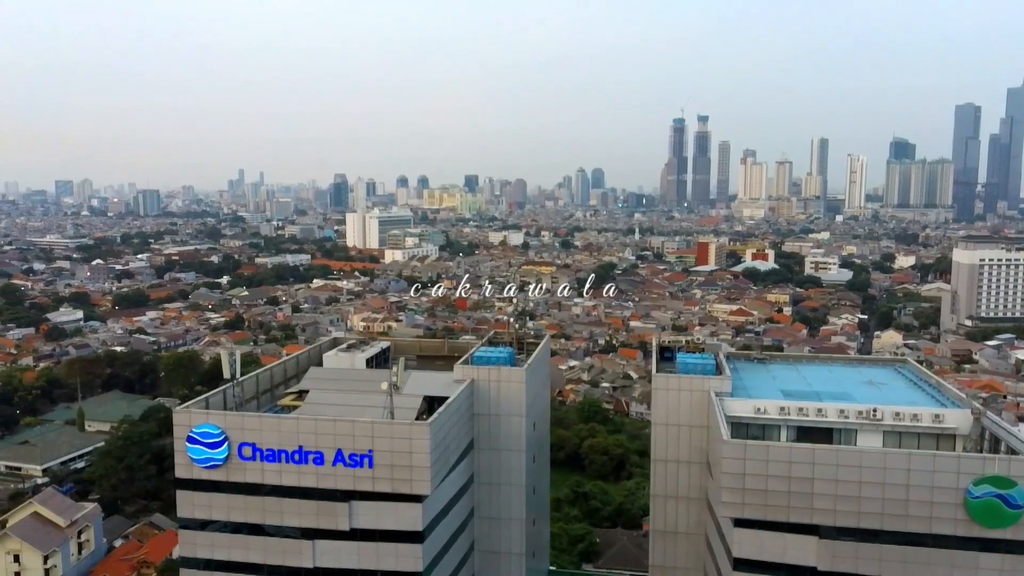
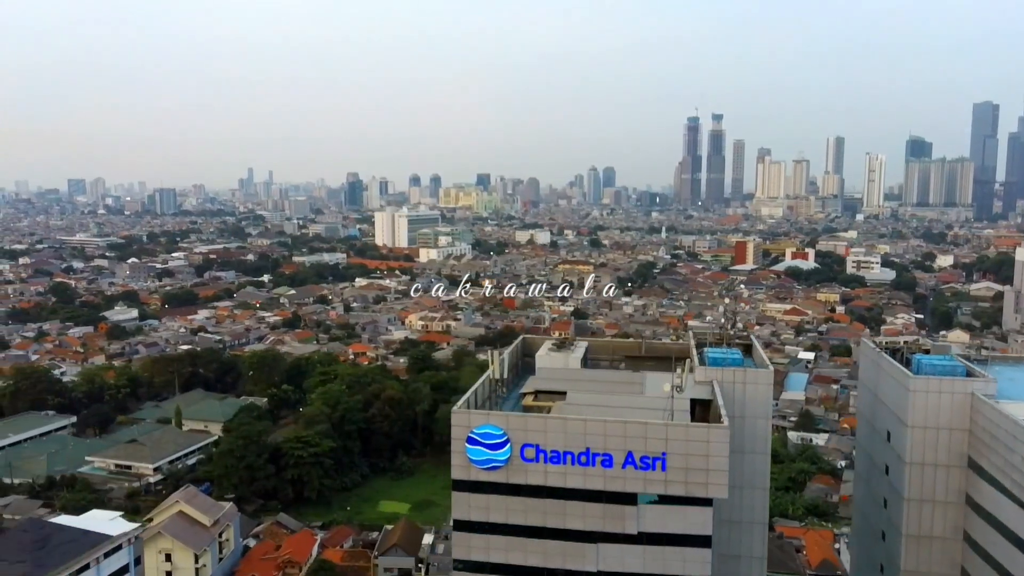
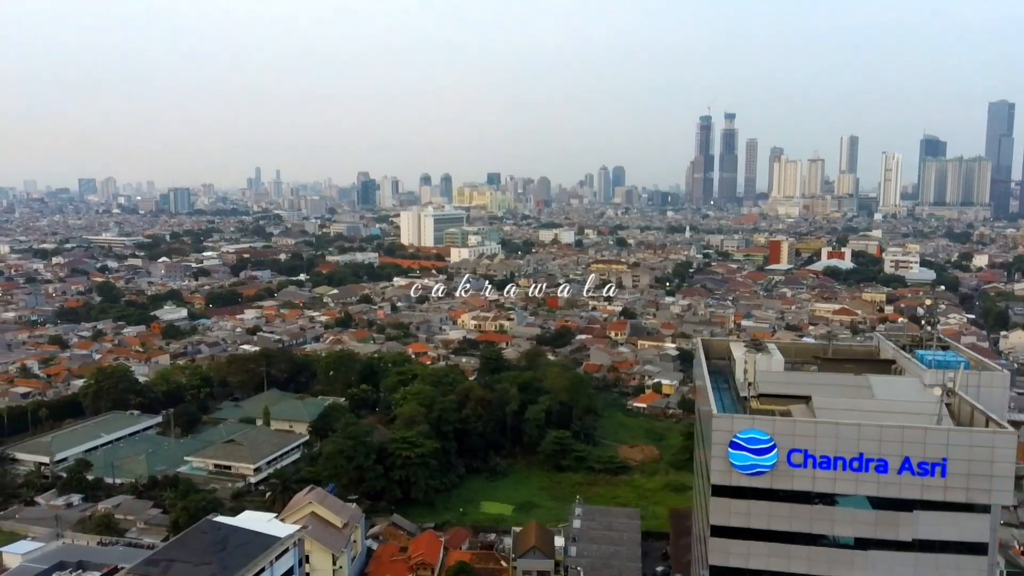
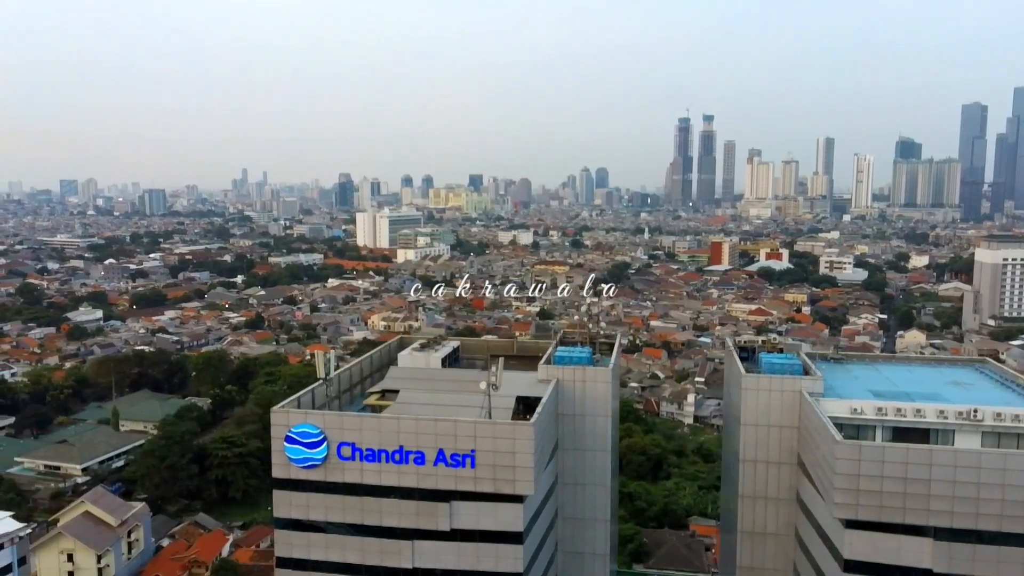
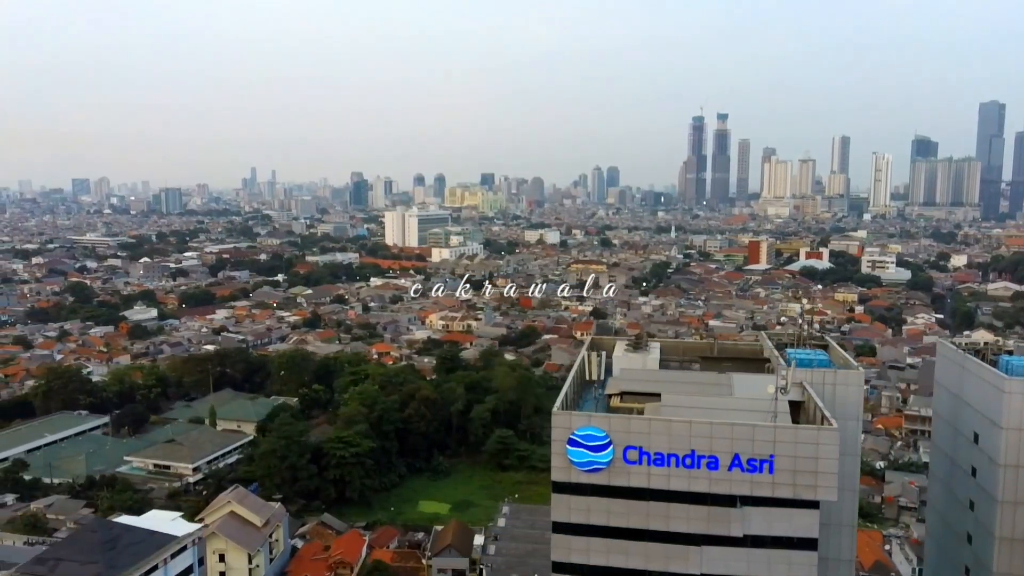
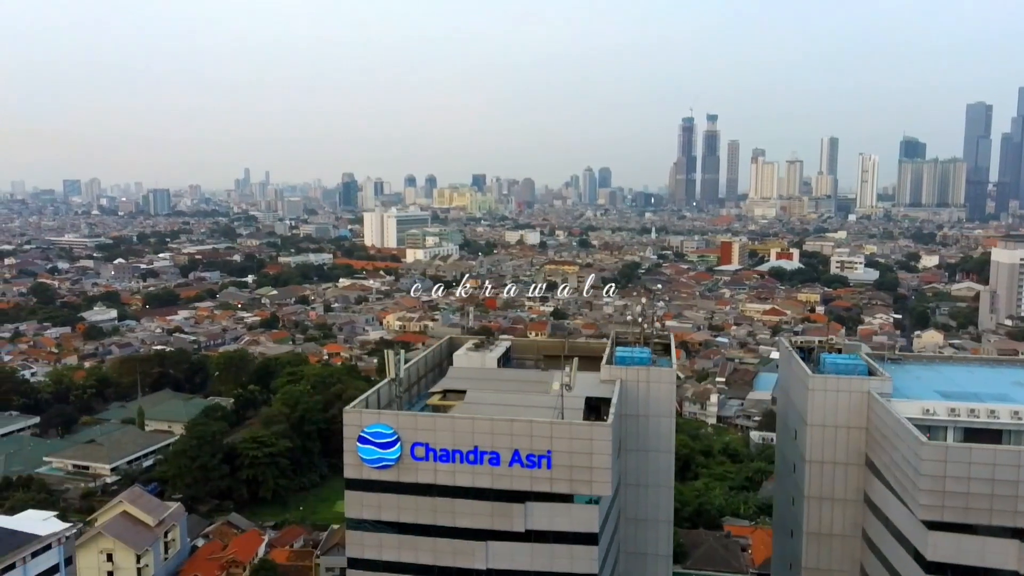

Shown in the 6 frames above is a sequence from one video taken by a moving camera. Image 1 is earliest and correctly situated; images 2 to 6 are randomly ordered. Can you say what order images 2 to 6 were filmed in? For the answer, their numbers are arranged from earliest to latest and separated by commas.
4, 6, 2, 5, 3
